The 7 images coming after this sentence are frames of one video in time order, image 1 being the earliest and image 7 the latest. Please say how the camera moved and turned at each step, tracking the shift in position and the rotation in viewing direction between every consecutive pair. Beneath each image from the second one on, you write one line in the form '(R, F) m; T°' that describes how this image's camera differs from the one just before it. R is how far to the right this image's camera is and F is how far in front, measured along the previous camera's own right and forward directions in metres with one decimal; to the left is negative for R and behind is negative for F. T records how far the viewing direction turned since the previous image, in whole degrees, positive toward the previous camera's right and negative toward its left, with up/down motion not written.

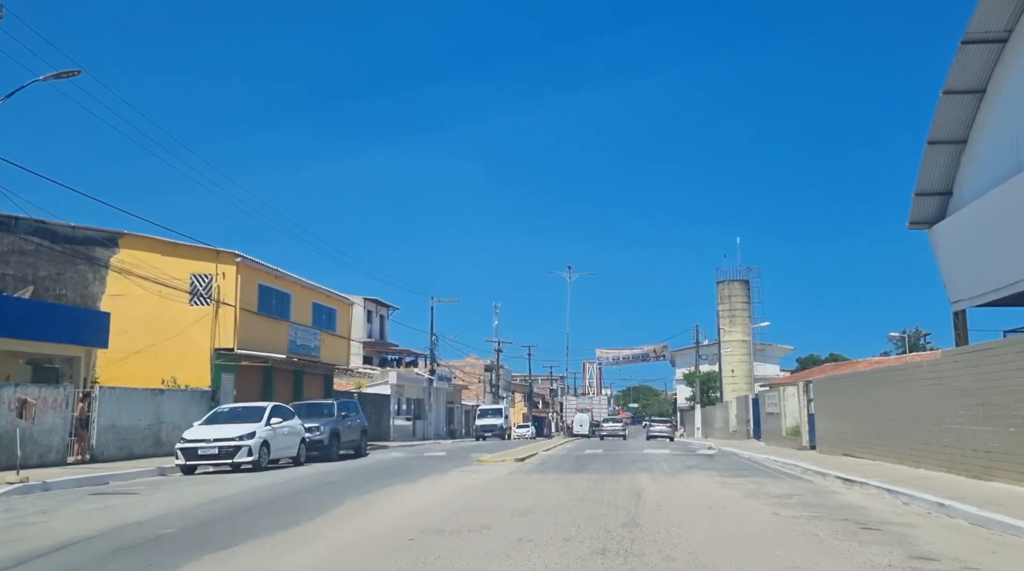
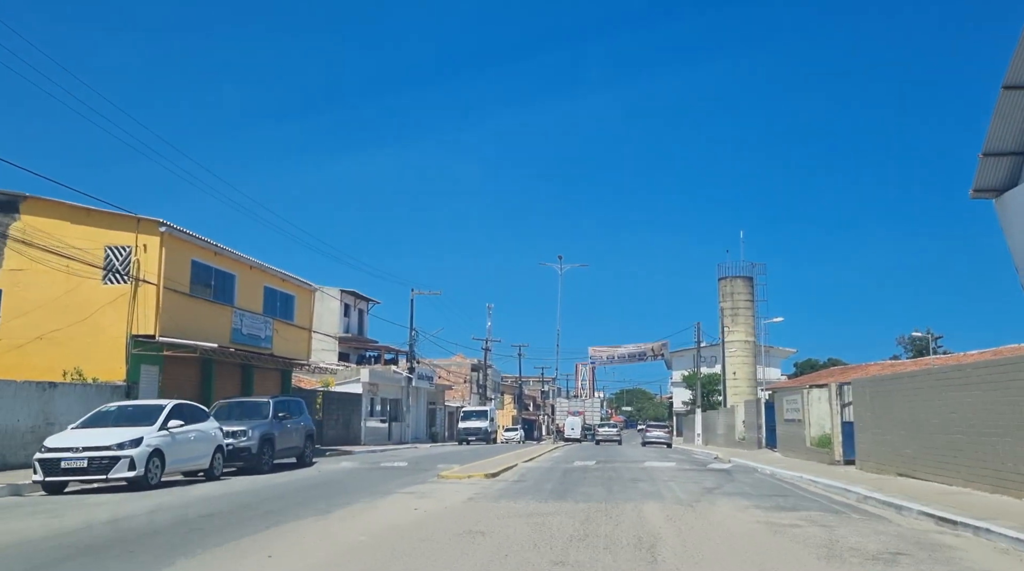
(+0.5, +4.9) m; 0°
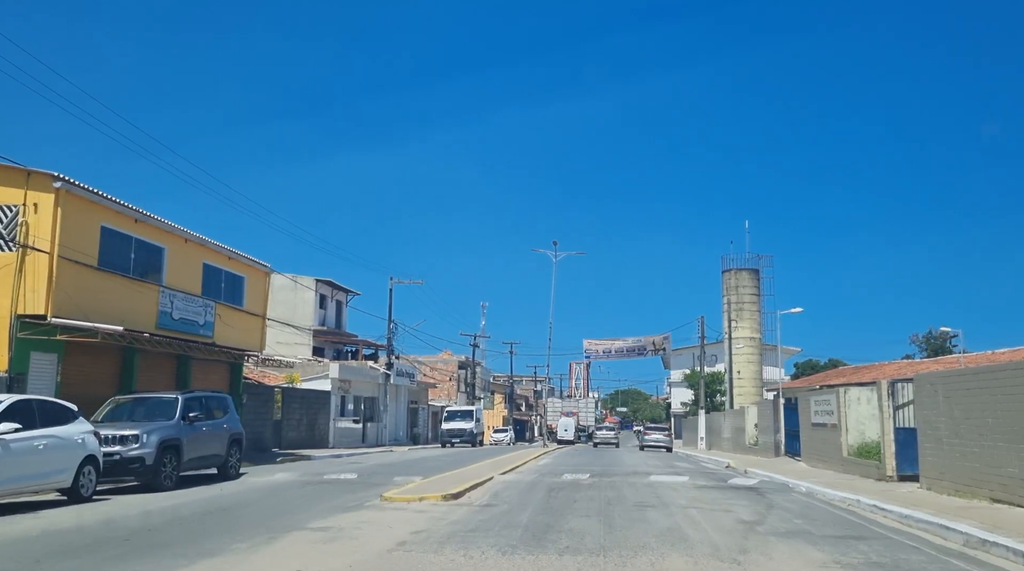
(+0.5, +4.8) m; 0°
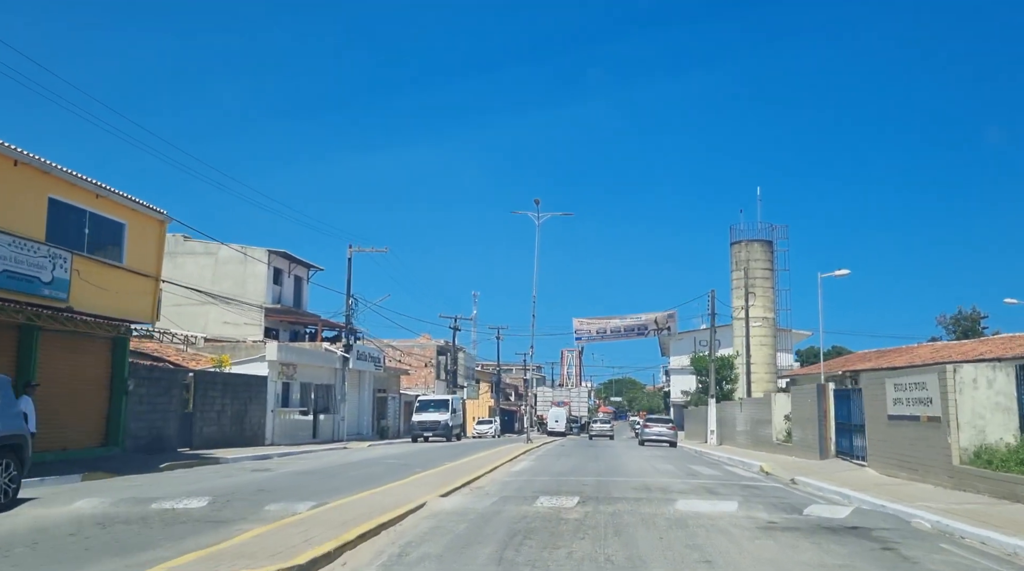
(+0.7, +7.7) m; 0°
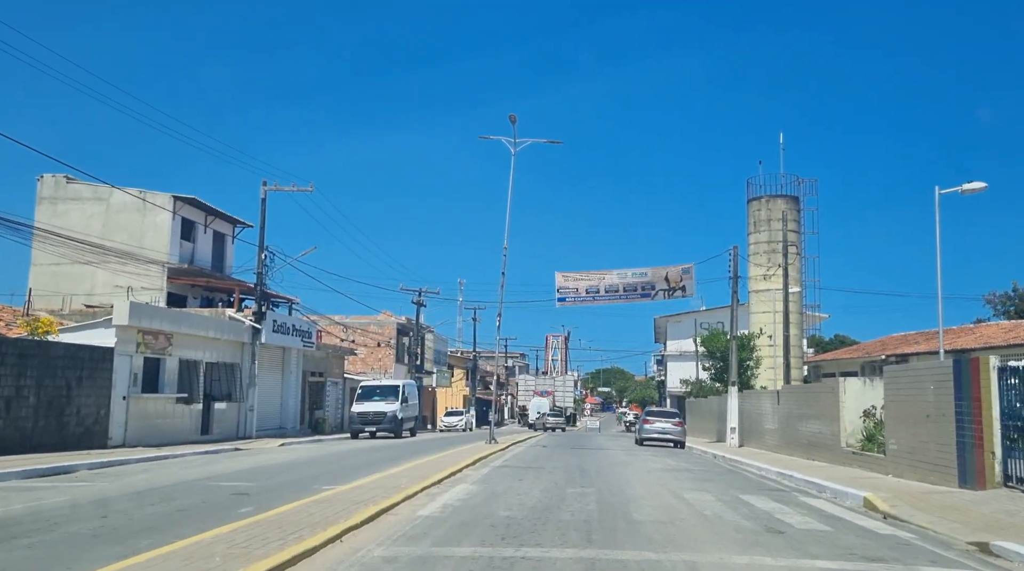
(+1.0, +10.8) m; +1°
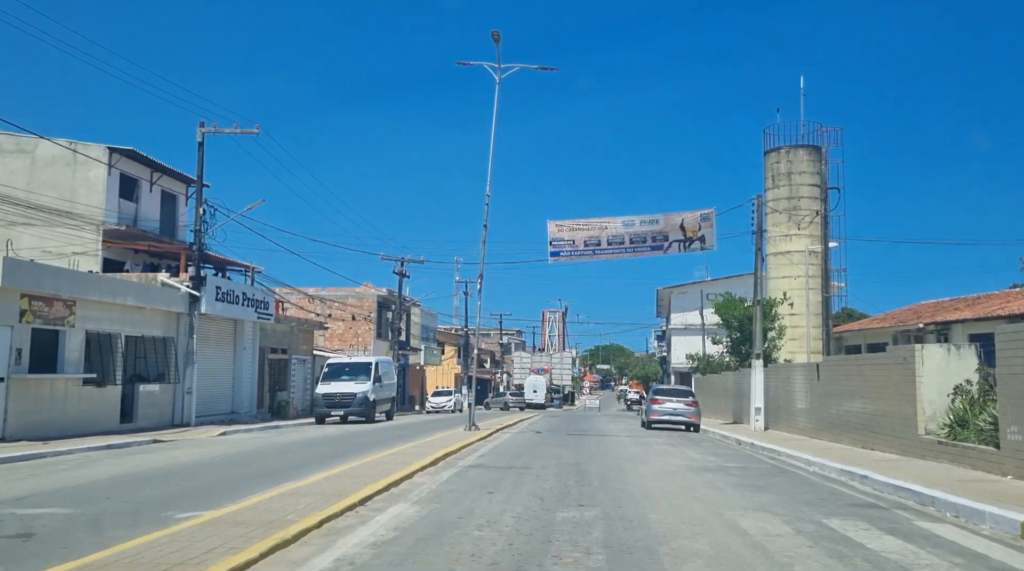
(+0.5, +5.4) m; 0°
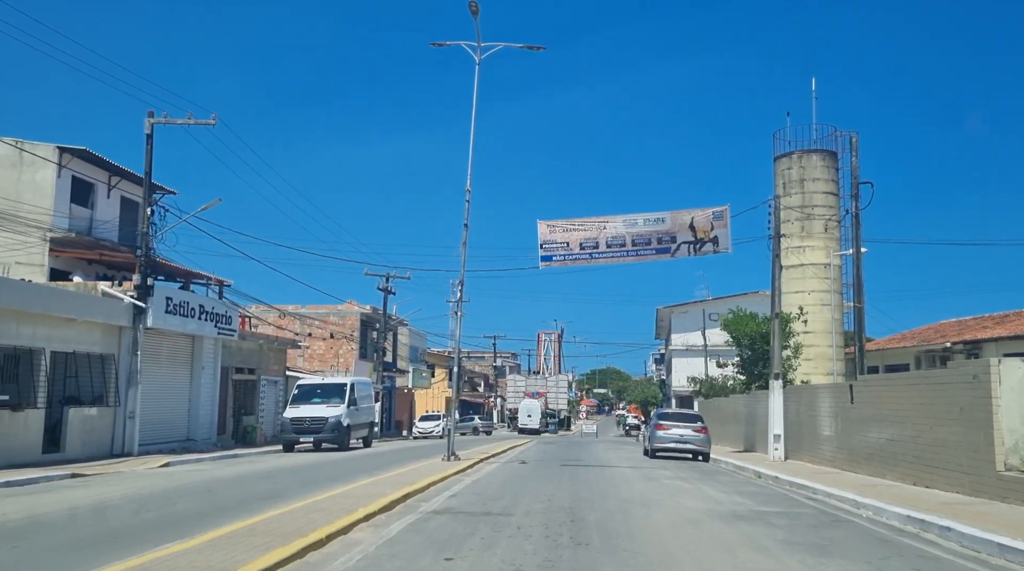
(+0.3, +3.4) m; 0°
